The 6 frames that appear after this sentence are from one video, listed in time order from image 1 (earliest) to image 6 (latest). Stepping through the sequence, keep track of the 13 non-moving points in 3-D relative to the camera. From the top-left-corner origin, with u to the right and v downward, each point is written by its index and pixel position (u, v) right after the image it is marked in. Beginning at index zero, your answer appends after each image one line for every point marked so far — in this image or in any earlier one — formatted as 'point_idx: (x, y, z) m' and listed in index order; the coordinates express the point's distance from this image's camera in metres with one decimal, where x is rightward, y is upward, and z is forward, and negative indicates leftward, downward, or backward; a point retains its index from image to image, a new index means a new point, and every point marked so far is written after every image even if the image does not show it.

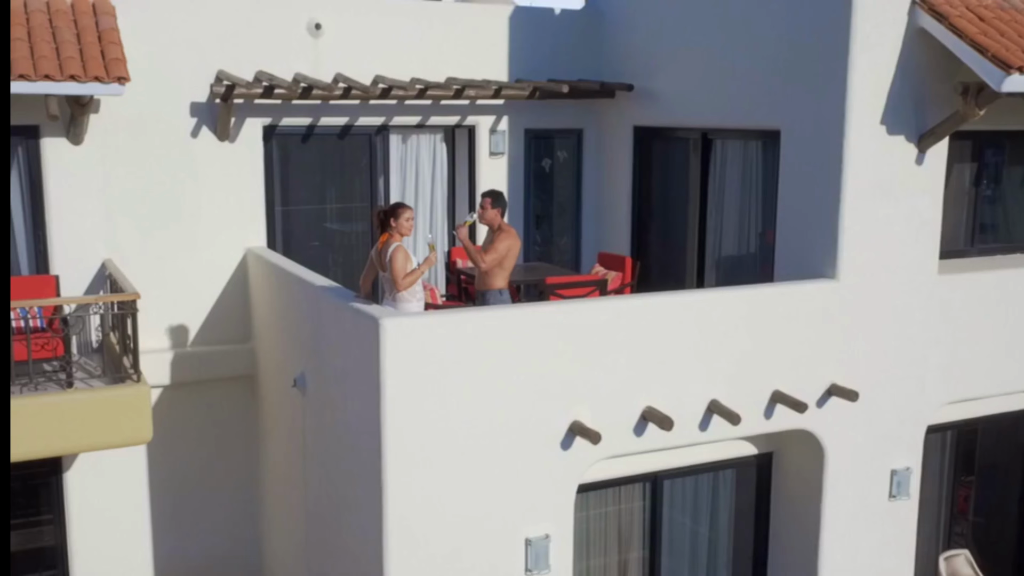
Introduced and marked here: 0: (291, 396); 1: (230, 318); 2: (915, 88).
0: (-1.8, -0.9, +10.1) m
1: (-2.6, -0.3, +11.3) m
2: (+3.1, +1.6, +9.5) m
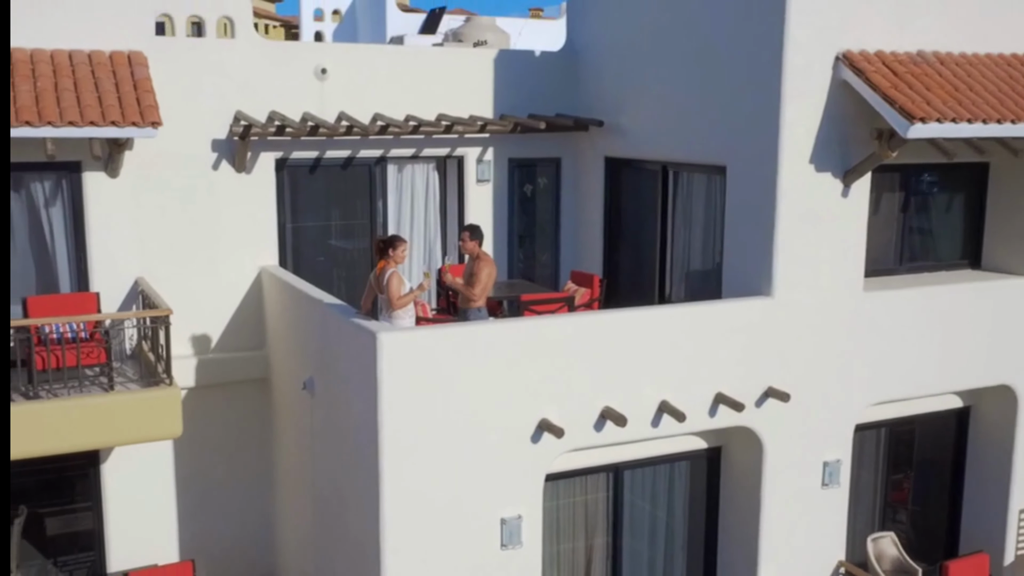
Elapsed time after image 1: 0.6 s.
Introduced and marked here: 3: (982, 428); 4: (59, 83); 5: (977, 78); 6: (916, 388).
0: (-2.0, -1.0, +11.6) m
1: (-2.8, -0.4, +12.8) m
2: (+2.9, +1.4, +10.9) m
3: (+5.1, -1.5, +13.1) m
4: (-4.0, +1.8, +10.9) m
5: (+4.2, +1.9, +11.1) m
6: (+3.9, -1.0, +11.9) m
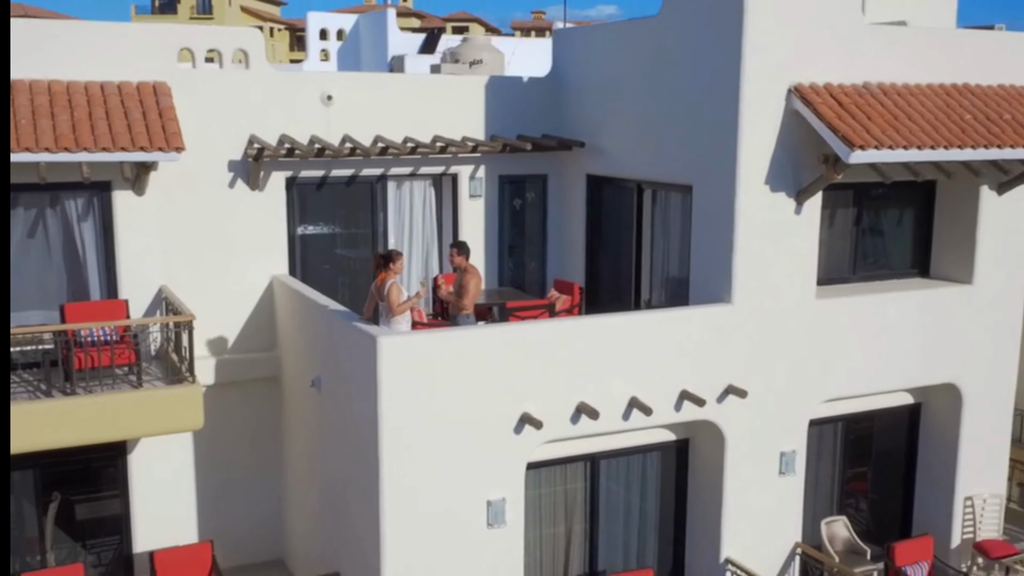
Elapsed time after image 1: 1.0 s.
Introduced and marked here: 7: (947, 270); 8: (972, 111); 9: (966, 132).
0: (-2.1, -1.1, +12.8) m
1: (-2.9, -0.5, +14.1) m
2: (+2.8, +1.3, +12.2) m
3: (+4.9, -1.6, +14.3) m
4: (-4.2, +1.8, +12.1) m
5: (+4.1, +1.8, +12.4) m
6: (+3.8, -1.0, +13.1) m
7: (+5.0, +0.2, +14.0) m
8: (+4.8, +1.8, +12.7) m
9: (+4.5, +1.6, +12.2) m
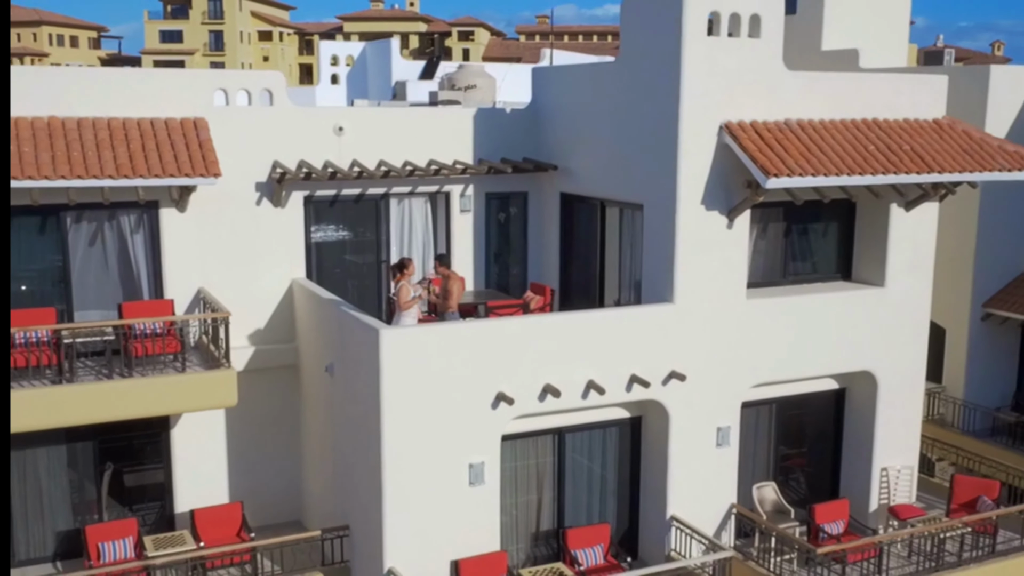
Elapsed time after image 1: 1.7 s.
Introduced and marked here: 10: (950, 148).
0: (-2.4, -1.1, +15.4) m
1: (-3.2, -0.5, +16.6) m
2: (+2.5, +1.3, +14.7) m
3: (+4.7, -1.6, +16.8) m
4: (-4.4, +1.7, +14.7) m
5: (+3.8, +1.8, +14.9) m
6: (+3.5, -1.1, +15.6) m
7: (+4.8, +0.2, +16.5) m
8: (+4.5, +1.8, +15.1) m
9: (+4.3, +1.5, +14.6) m
10: (+5.5, +1.8, +15.5) m
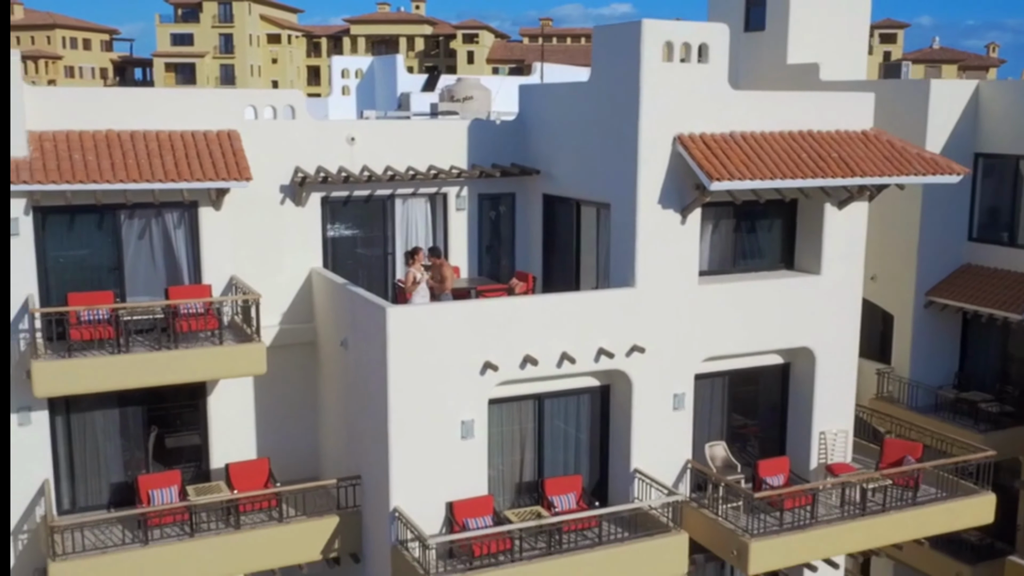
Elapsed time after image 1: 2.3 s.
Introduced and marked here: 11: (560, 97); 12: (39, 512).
0: (-2.6, -0.9, +18.0) m
1: (-3.3, -0.3, +19.2) m
2: (+2.3, +1.5, +17.3) m
3: (+4.5, -1.4, +19.4) m
4: (-4.6, +1.9, +17.3) m
5: (+3.6, +2.0, +17.5) m
6: (+3.4, -0.9, +18.2) m
7: (+4.6, +0.4, +19.1) m
8: (+4.3, +2.0, +17.8) m
9: (+4.1, +1.7, +17.3) m
10: (+5.4, +2.0, +18.1) m
11: (+0.8, +3.0, +19.2) m
12: (-6.6, -3.1, +17.1) m
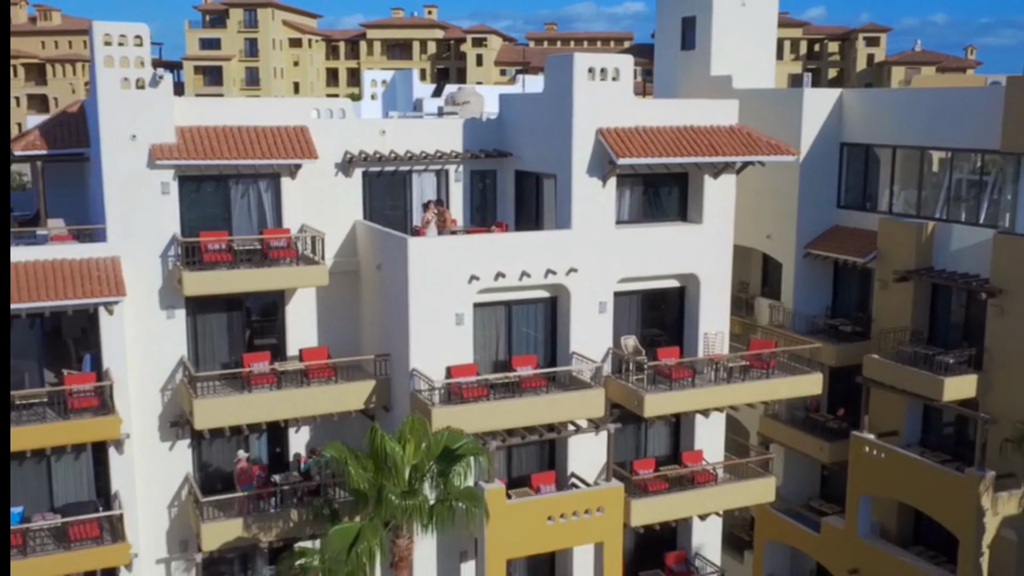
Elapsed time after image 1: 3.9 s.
0: (-3.0, +0.3, +26.9) m
1: (-3.8, +0.9, +28.1) m
2: (+1.9, +2.8, +26.1) m
3: (+4.1, -0.2, +28.2) m
4: (-5.1, +3.2, +26.2) m
5: (+3.2, +3.2, +26.2) m
6: (+2.9, +0.4, +27.0) m
7: (+4.1, +1.6, +27.9) m
8: (+3.9, +3.2, +26.5) m
9: (+3.6, +3.0, +26.0) m
10: (+4.9, +3.2, +26.9) m
11: (+0.3, +4.3, +28.0) m
12: (-7.1, -1.9, +26.0) m
